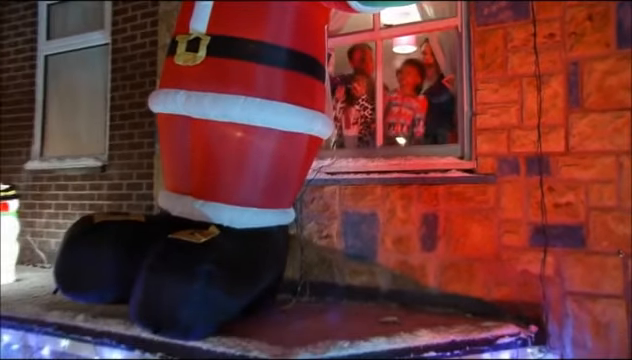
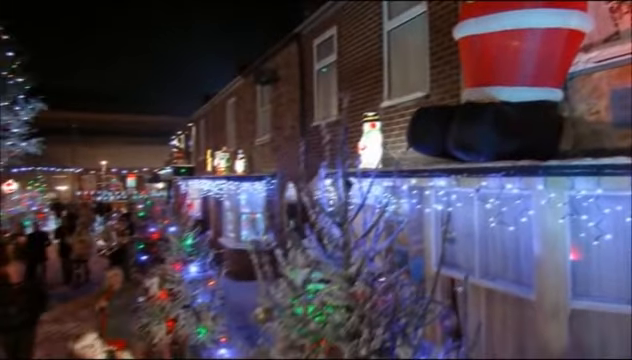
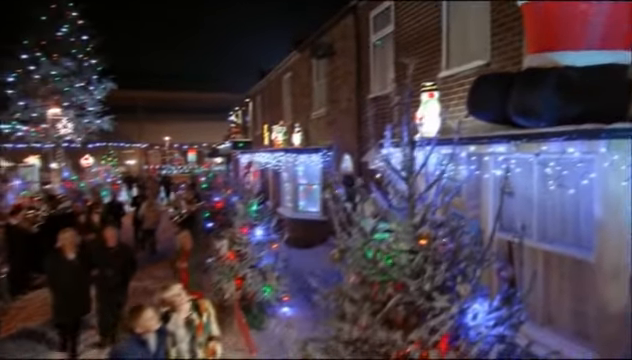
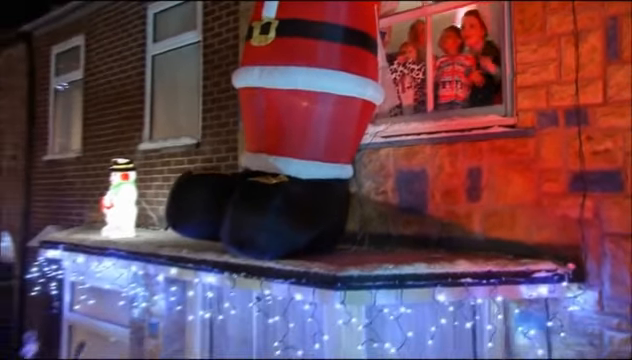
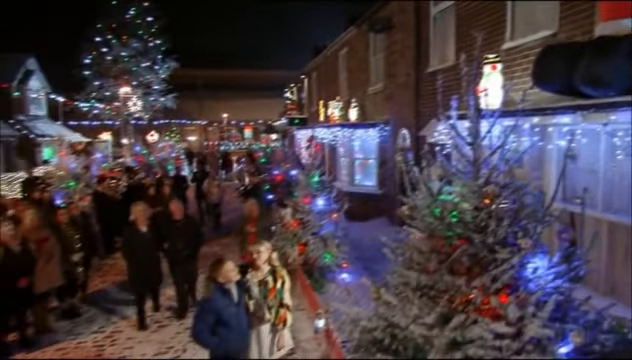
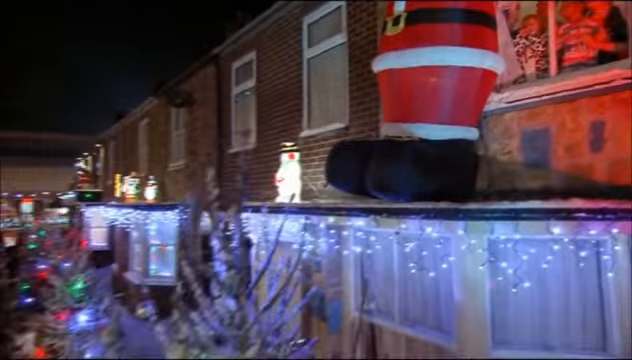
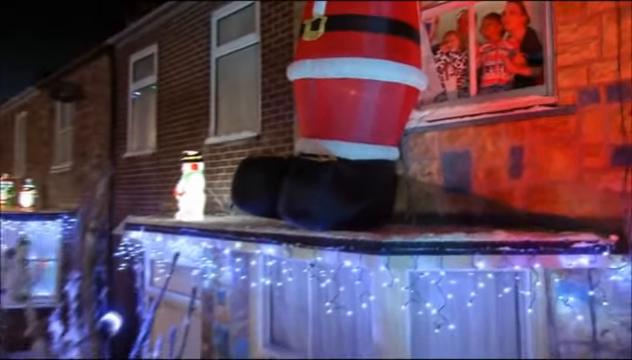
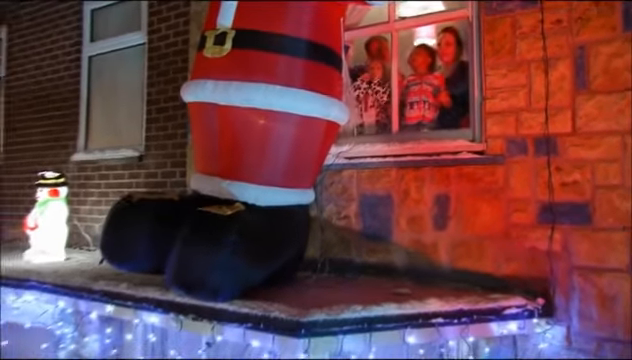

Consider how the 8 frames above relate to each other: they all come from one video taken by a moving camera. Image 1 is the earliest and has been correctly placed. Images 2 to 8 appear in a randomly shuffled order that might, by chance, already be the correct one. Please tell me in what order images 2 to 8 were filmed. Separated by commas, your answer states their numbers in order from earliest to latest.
8, 4, 7, 6, 2, 3, 5
